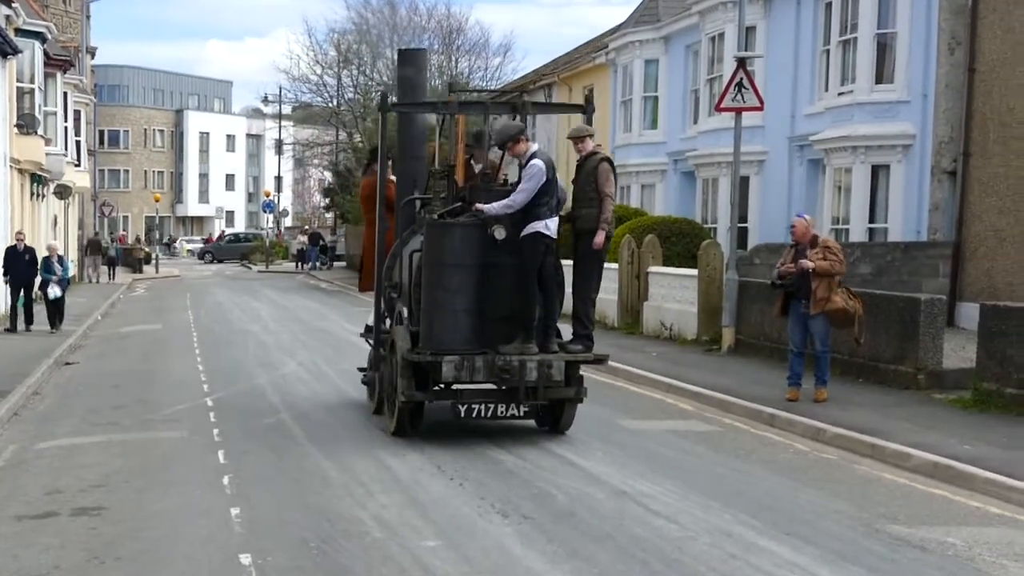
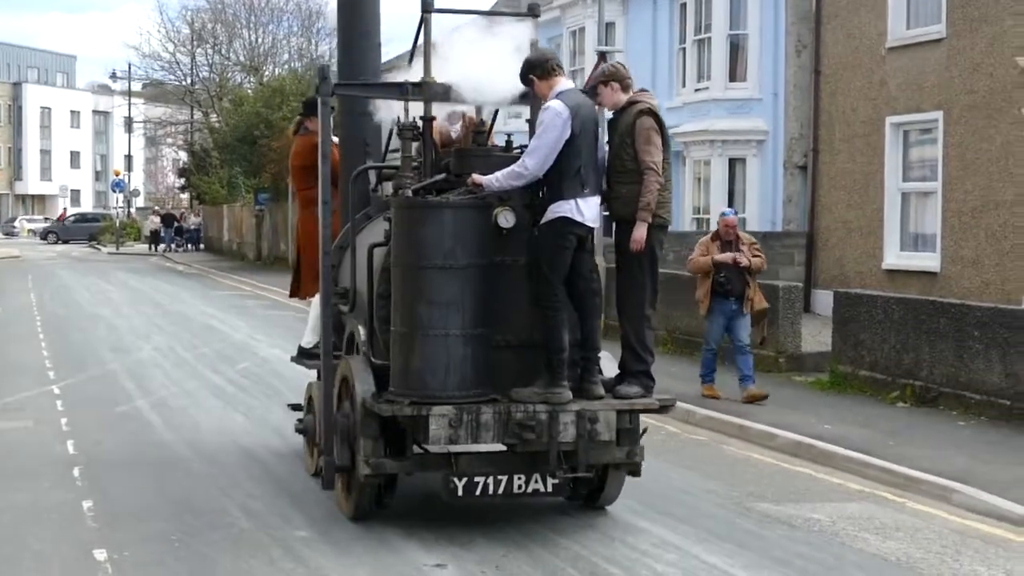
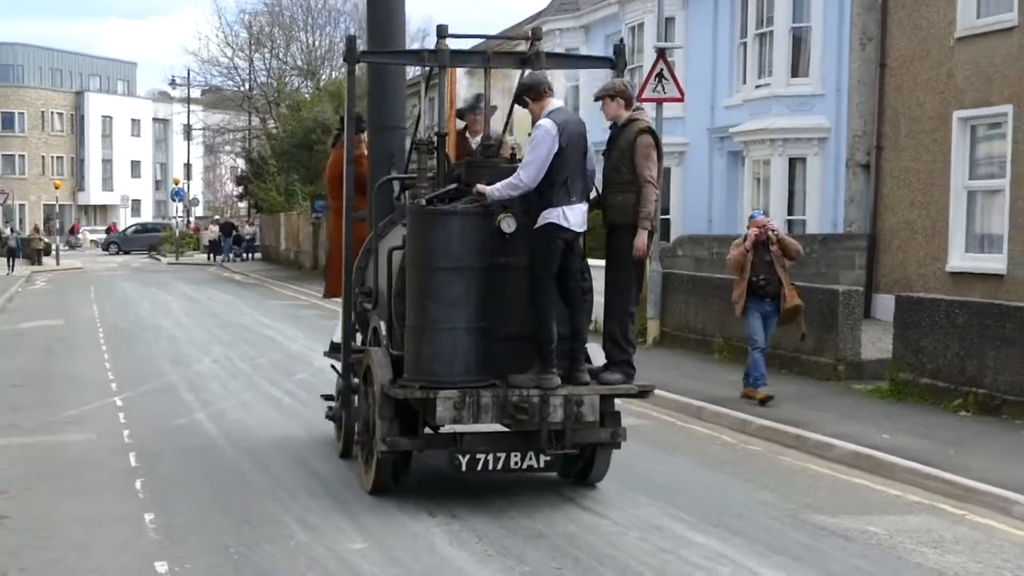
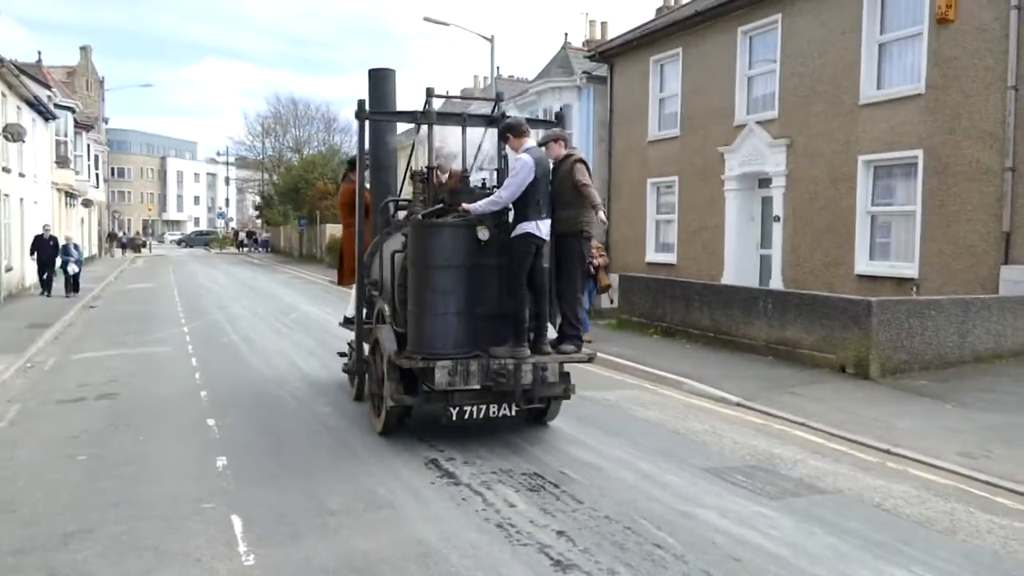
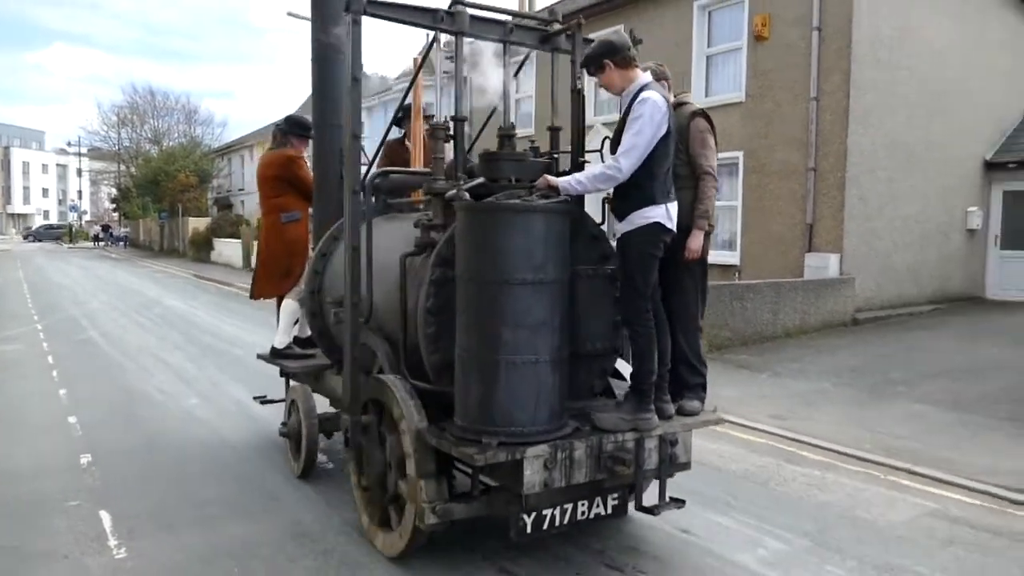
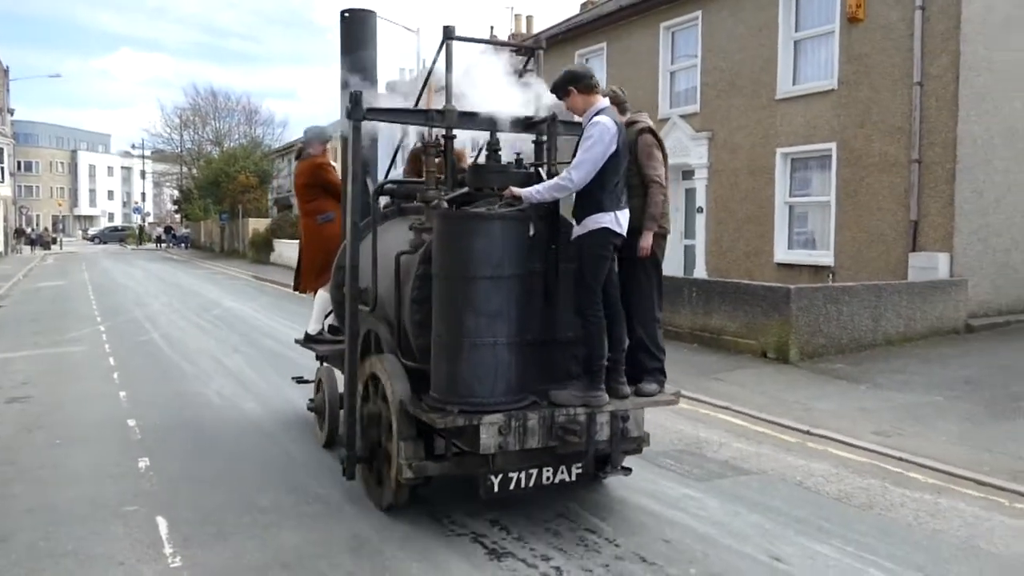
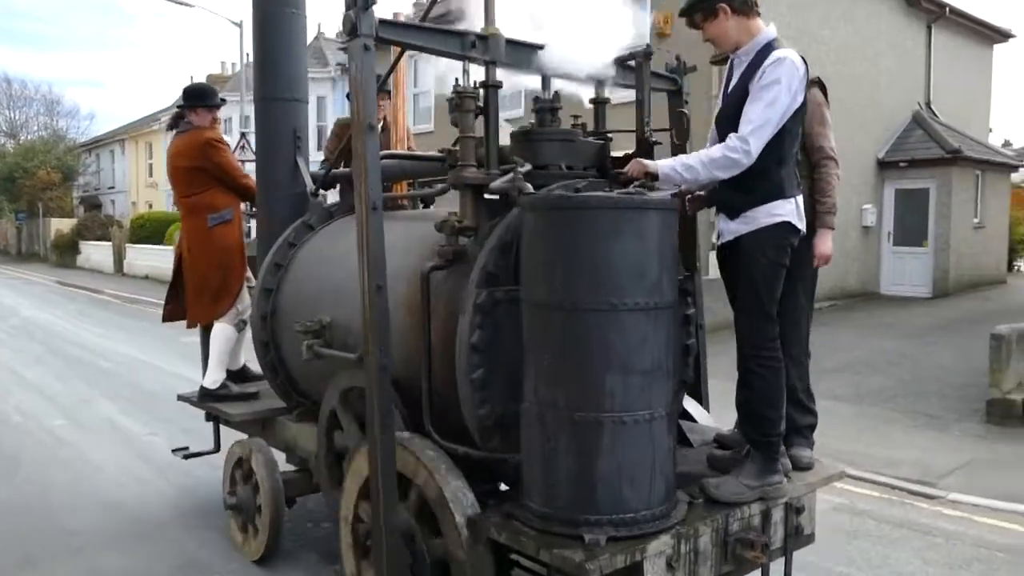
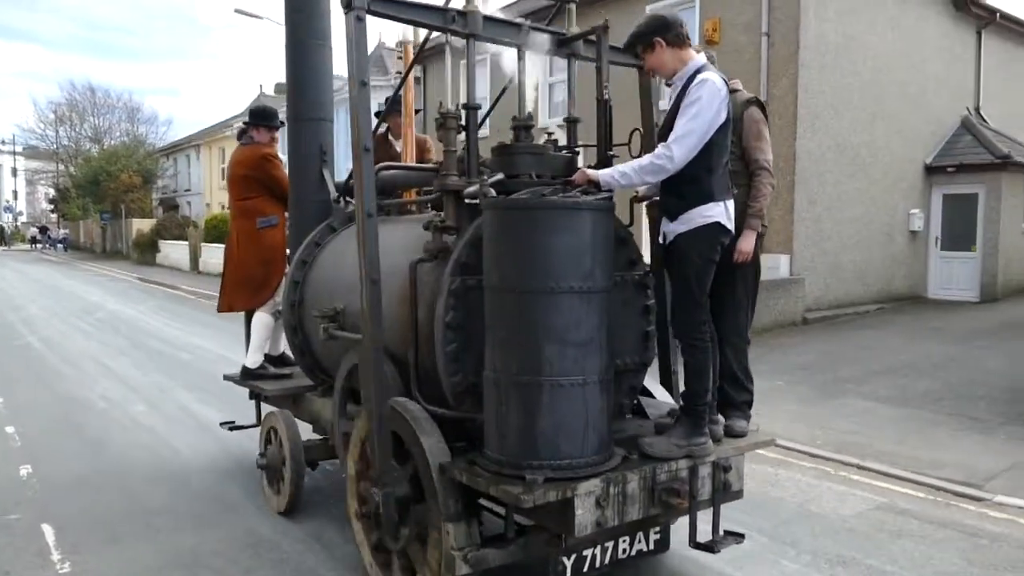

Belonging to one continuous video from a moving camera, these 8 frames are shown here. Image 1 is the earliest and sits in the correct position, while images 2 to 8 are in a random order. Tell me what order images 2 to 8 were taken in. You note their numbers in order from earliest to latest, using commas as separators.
3, 2, 4, 6, 5, 8, 7
